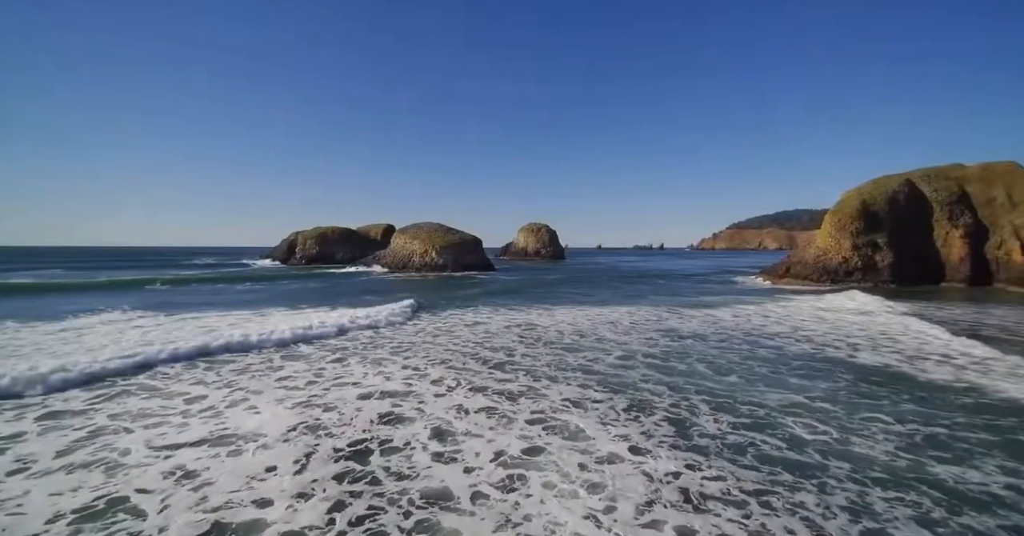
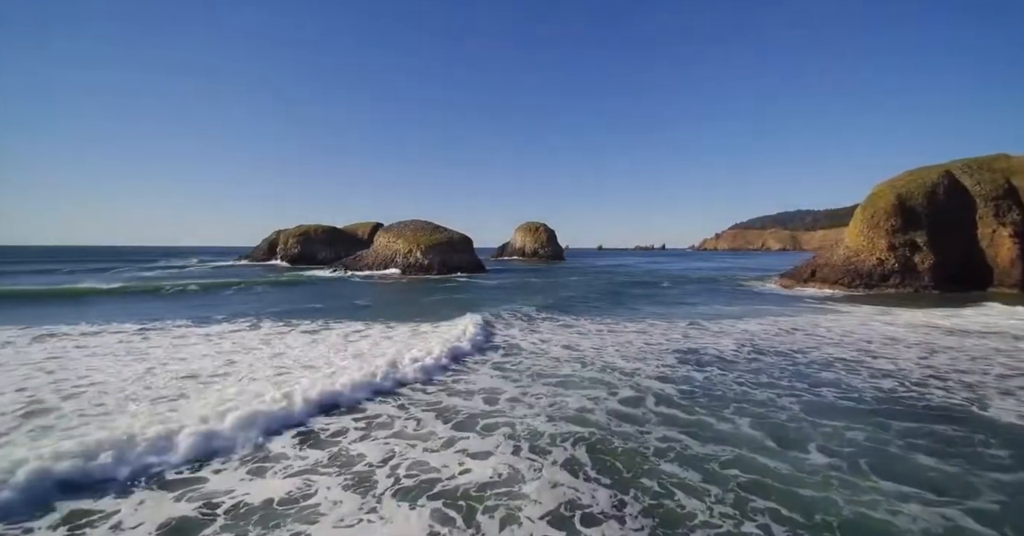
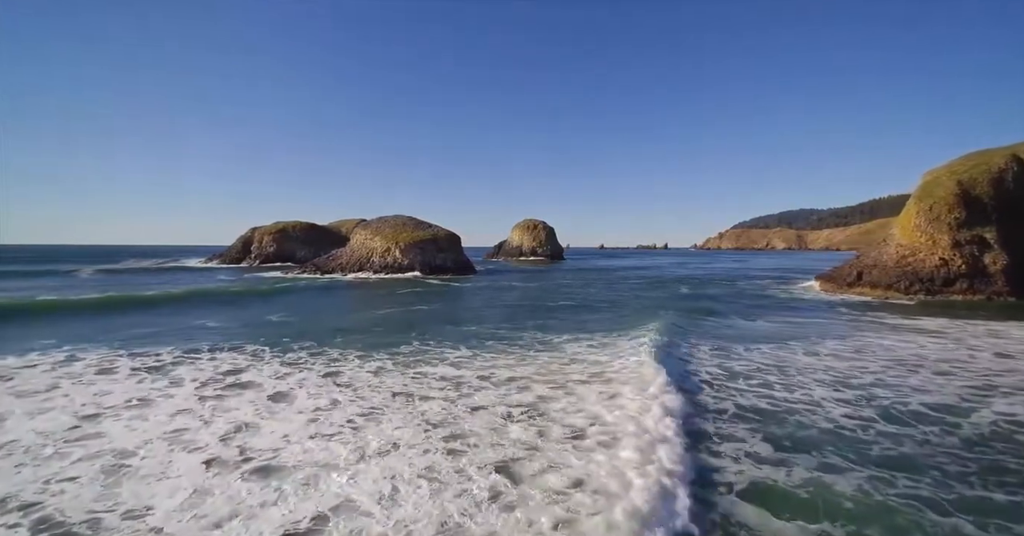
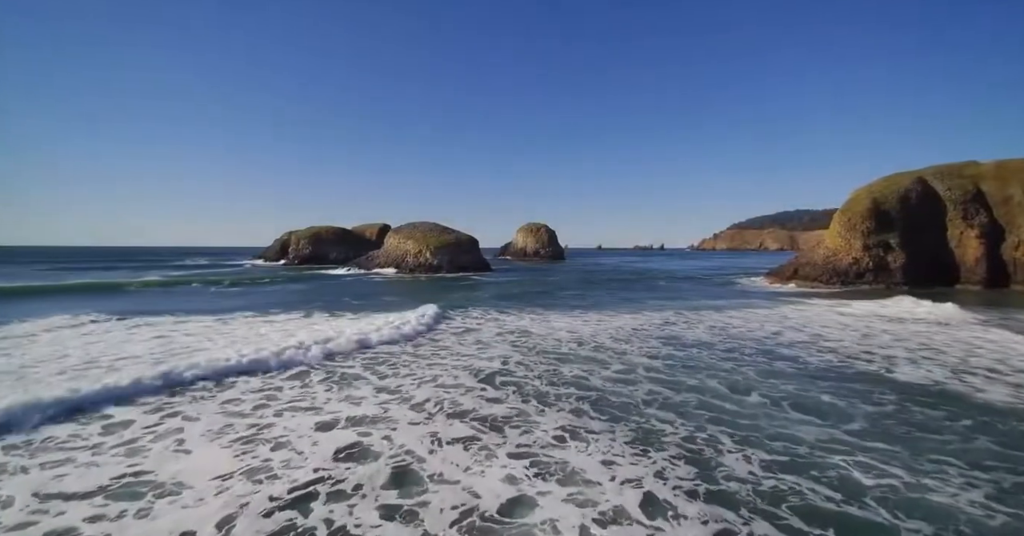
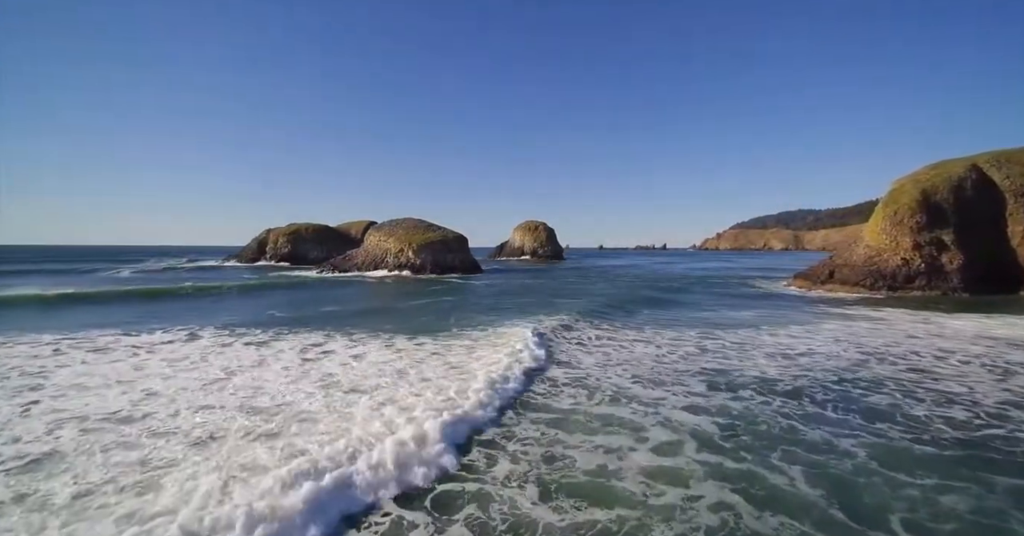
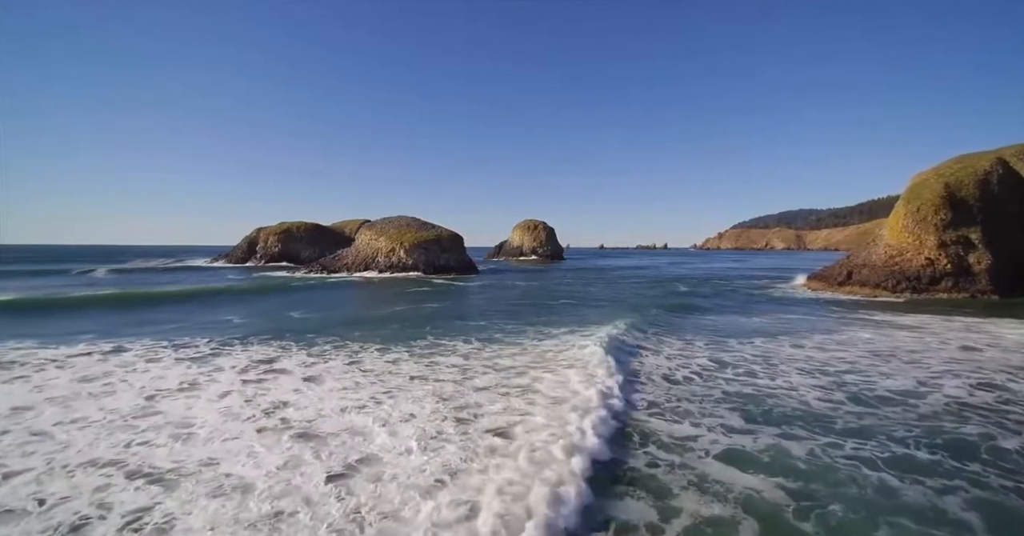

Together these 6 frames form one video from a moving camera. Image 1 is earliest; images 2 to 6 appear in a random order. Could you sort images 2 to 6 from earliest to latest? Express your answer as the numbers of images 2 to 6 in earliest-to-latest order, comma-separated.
4, 2, 5, 6, 3
